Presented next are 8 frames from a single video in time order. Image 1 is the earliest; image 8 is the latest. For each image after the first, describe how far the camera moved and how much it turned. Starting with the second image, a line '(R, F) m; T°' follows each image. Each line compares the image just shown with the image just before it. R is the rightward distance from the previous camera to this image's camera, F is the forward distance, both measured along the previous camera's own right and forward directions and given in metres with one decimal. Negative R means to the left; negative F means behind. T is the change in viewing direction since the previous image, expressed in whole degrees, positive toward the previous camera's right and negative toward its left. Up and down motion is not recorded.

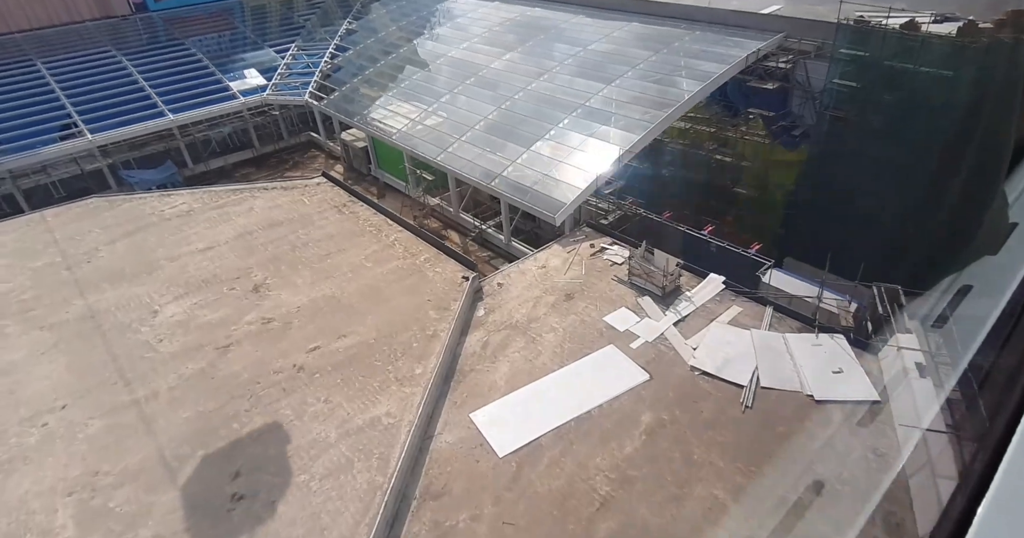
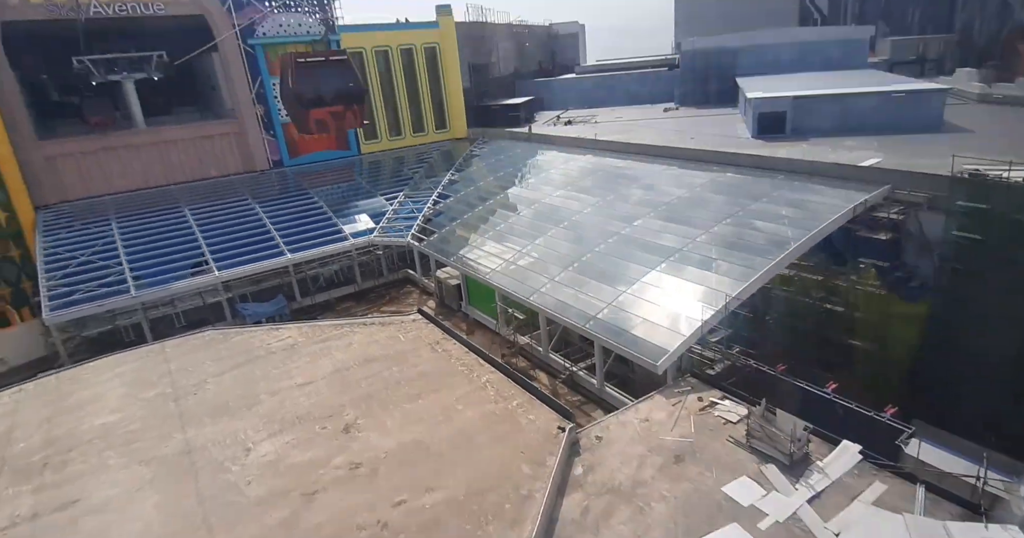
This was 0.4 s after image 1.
(-0.4, +0.3) m; -9°
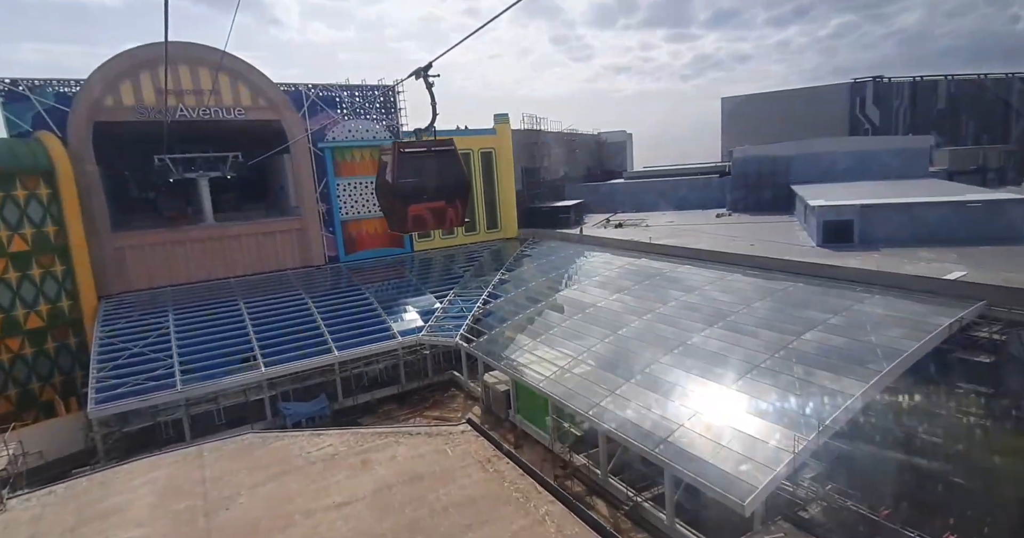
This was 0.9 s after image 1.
(-0.5, +0.6) m; -4°
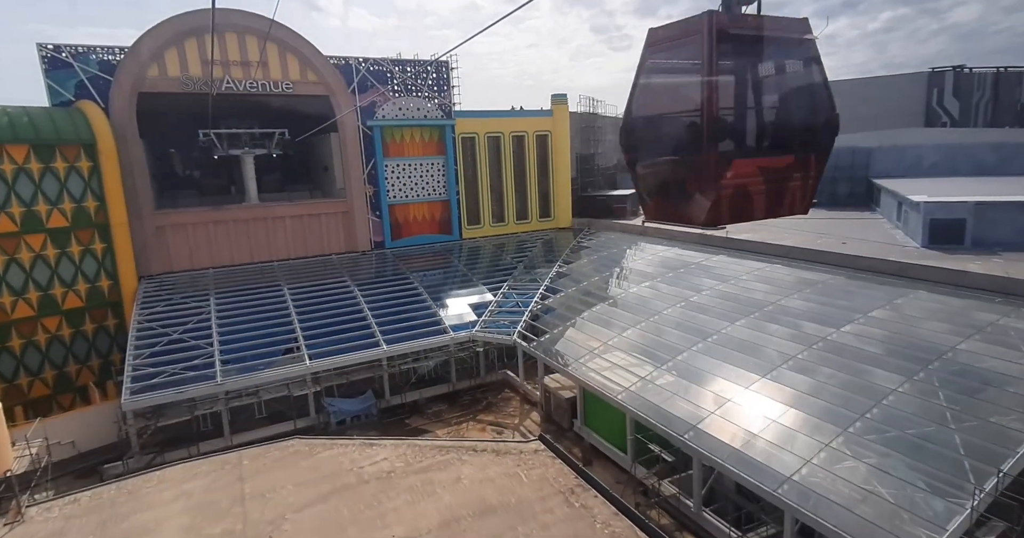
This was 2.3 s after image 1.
(-1.0, +1.7) m; -3°
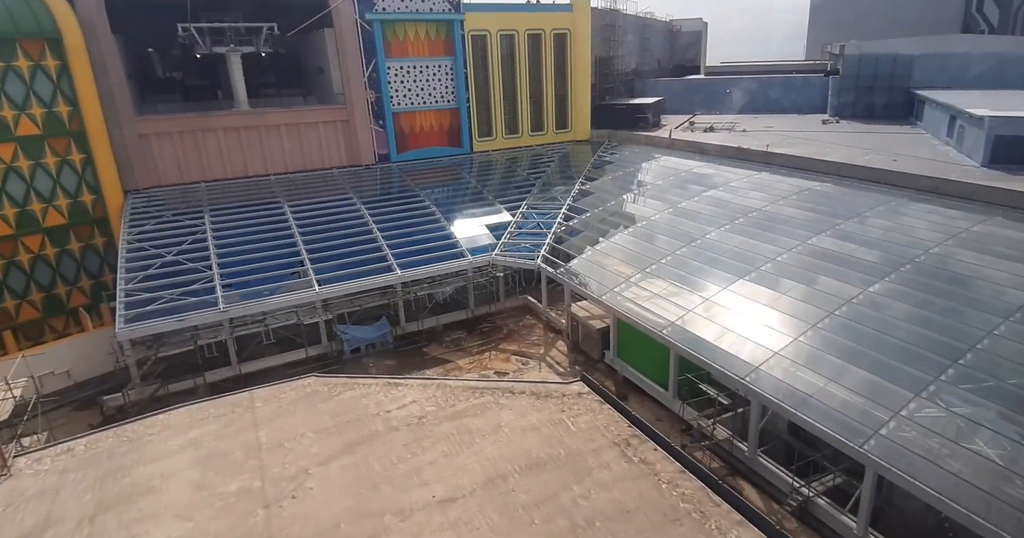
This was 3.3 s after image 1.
(-0.8, +1.4) m; 0°
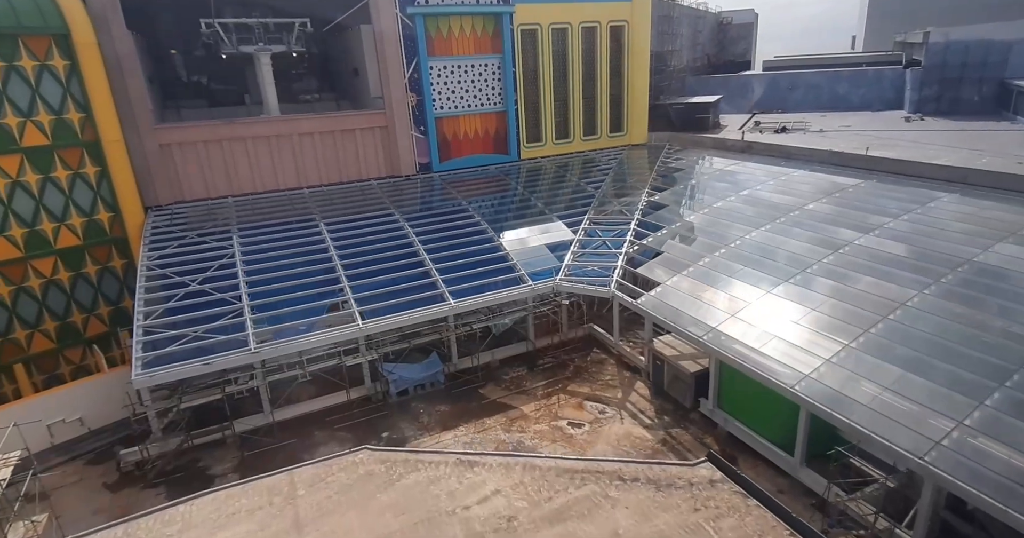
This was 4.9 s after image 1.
(-1.1, +2.0) m; -2°
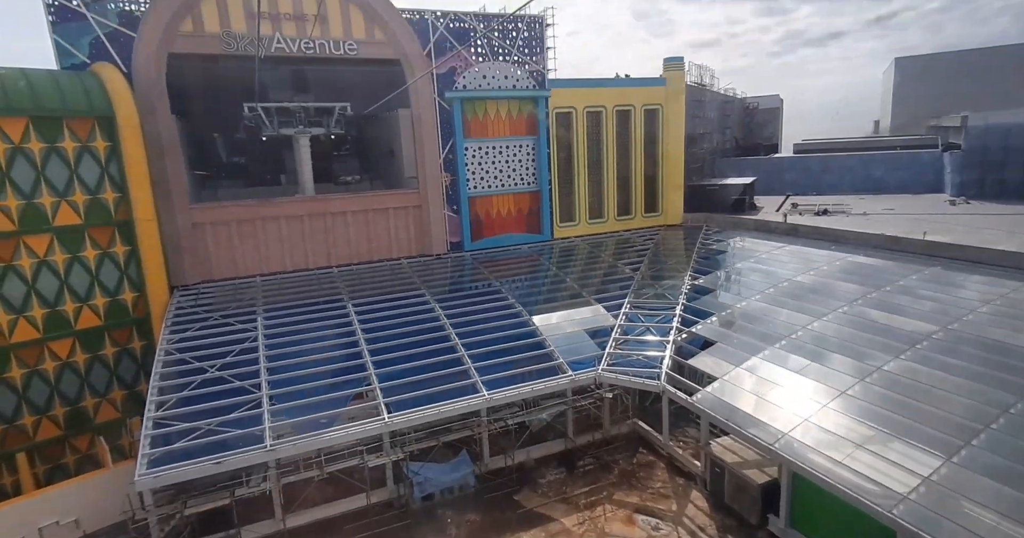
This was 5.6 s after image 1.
(-0.4, +0.8) m; -2°
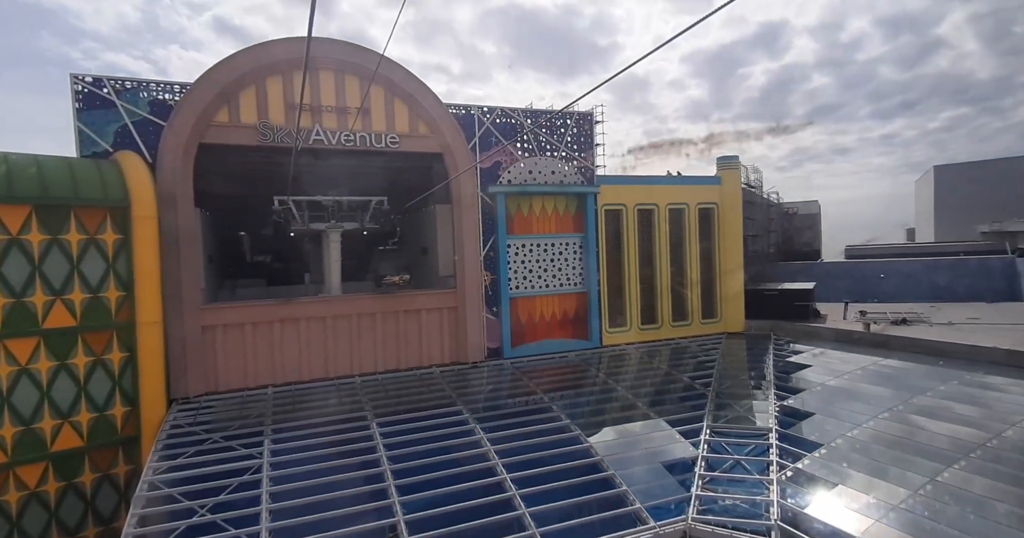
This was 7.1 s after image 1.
(-0.9, +1.9) m; -2°
